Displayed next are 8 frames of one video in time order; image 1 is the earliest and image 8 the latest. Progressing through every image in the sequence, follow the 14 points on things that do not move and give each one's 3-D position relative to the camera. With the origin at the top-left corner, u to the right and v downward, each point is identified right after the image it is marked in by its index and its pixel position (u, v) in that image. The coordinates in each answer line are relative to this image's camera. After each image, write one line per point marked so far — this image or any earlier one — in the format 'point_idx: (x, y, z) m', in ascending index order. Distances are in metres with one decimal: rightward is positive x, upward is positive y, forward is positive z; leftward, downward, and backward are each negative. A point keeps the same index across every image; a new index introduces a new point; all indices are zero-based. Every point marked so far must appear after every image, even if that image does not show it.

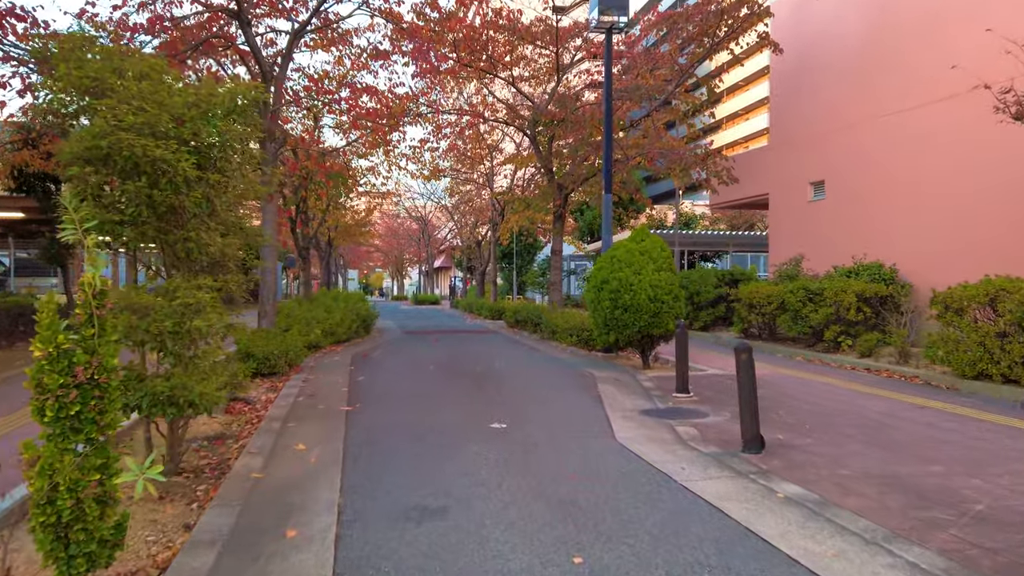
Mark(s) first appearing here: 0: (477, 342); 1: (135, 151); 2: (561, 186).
0: (-0.8, -1.2, +16.5) m
1: (-2.5, +0.9, +4.9) m
2: (+1.3, +2.5, +18.0) m
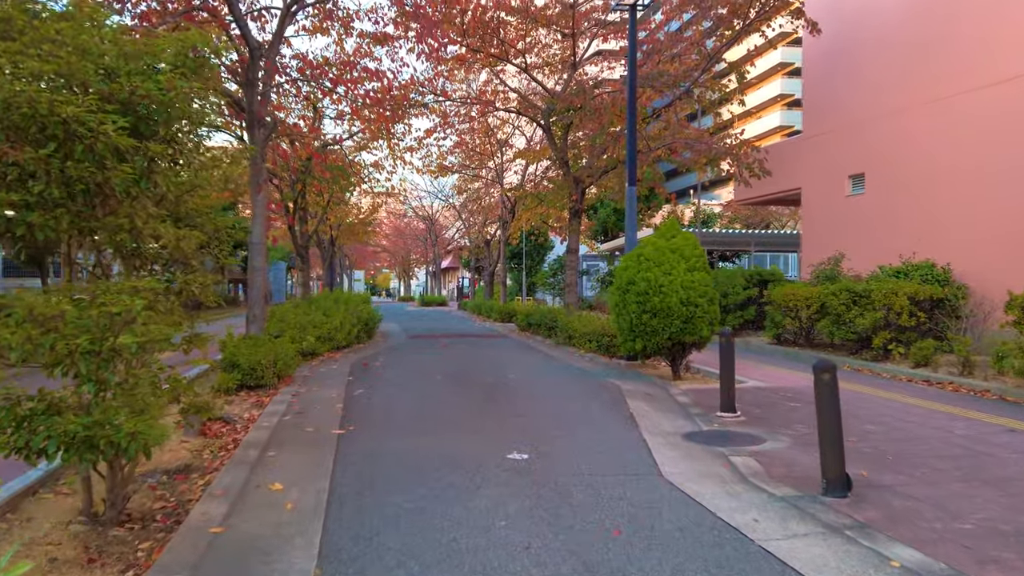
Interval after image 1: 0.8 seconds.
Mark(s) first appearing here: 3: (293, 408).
0: (-0.5, -1.2, +15.2) m
1: (-2.3, +0.9, +3.7) m
2: (+1.6, +2.4, +16.7) m
3: (-2.5, -1.4, +8.6) m
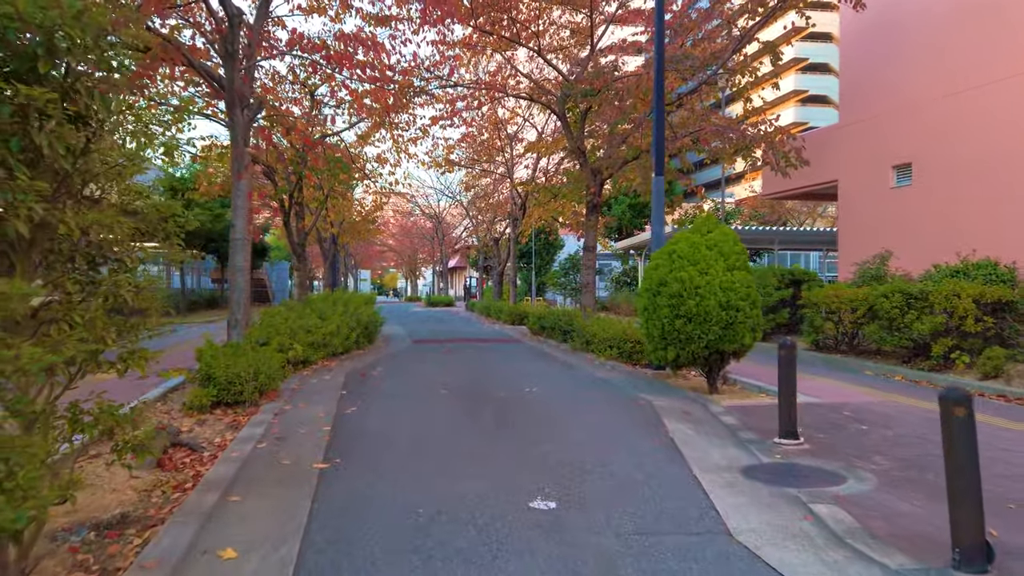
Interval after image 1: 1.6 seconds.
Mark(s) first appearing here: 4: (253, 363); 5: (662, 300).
0: (-0.2, -1.3, +13.9) m
1: (-2.2, +0.9, +2.4) m
2: (+1.8, +2.4, +15.4) m
3: (-2.3, -1.4, +7.3) m
4: (-3.1, -0.9, +8.8) m
5: (+2.0, -0.2, +9.9) m
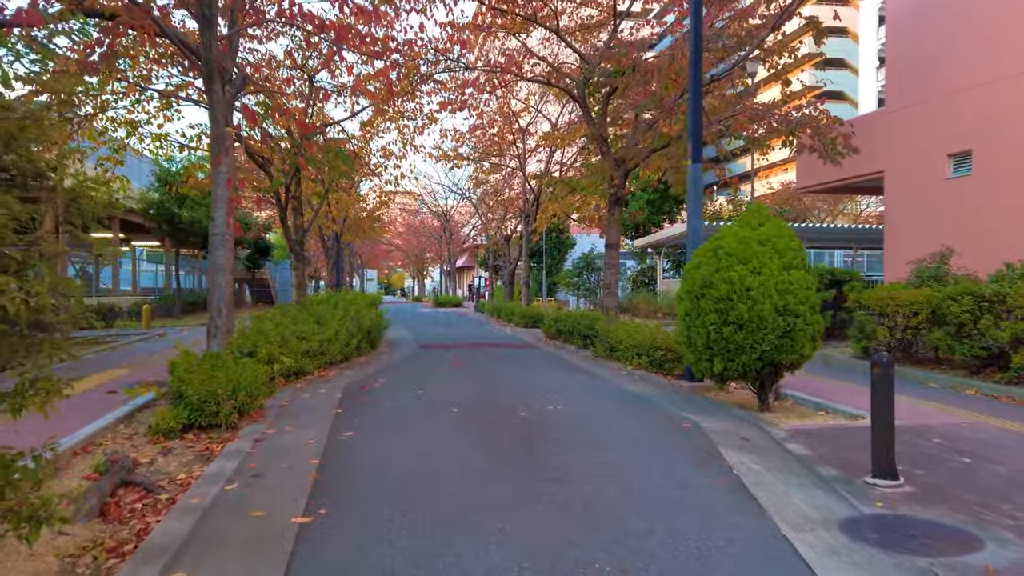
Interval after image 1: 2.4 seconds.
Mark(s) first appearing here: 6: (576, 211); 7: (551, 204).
0: (+0.1, -1.3, +12.6) m
1: (-2.0, +0.8, +1.1) m
2: (+2.1, +2.4, +14.1) m
3: (-2.1, -1.4, +6.0) m
4: (-2.8, -0.9, +7.6) m
5: (+2.2, -0.2, +8.5) m
6: (+1.7, +2.0, +19.7) m
7: (+1.0, +2.2, +19.8) m
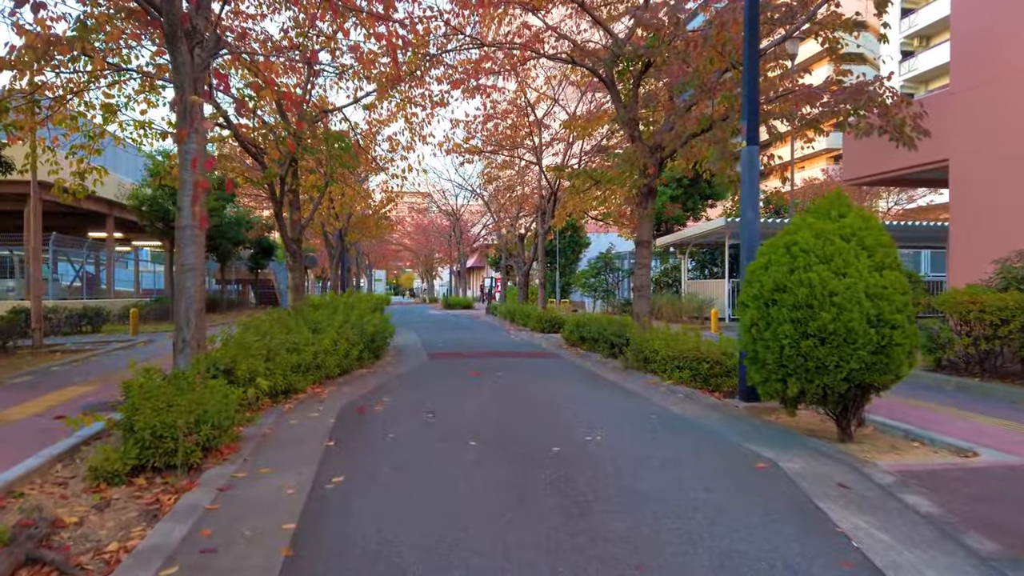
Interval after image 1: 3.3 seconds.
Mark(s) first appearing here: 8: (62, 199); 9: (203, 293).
0: (+0.4, -1.3, +11.1) m
1: (-1.8, +0.8, -0.4) m
2: (+2.5, +2.4, +12.5) m
3: (-1.9, -1.5, +4.5) m
4: (-2.6, -1.0, +6.1) m
5: (+2.5, -0.2, +7.0) m
6: (+2.1, +2.0, +18.2) m
7: (+1.4, +2.2, +18.2) m
8: (-7.4, +1.5, +12.3) m
9: (-3.0, 0.0, +7.2) m
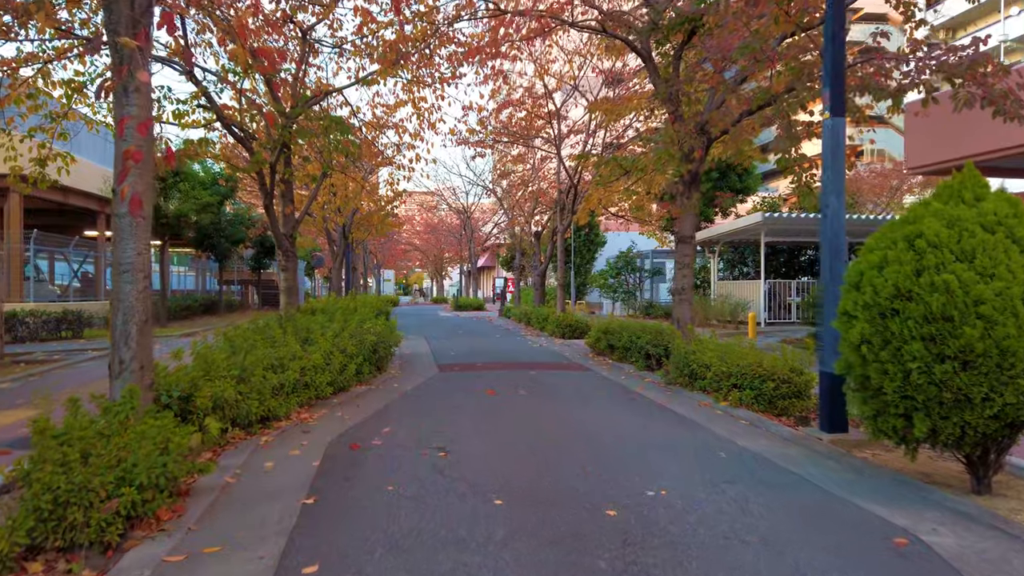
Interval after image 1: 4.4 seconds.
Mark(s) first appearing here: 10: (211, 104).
0: (+0.7, -1.4, +9.5) m
1: (-1.7, +0.7, -2.0) m
2: (+2.8, +2.3, +10.8) m
3: (-1.6, -1.5, +2.9) m
4: (-2.3, -1.0, +4.5) m
5: (+2.8, -0.3, +5.3) m
6: (+2.5, +1.9, +16.5) m
7: (+1.8, +2.2, +16.5) m
8: (-7.1, +1.4, +10.7) m
9: (-2.7, -0.1, +5.6) m
10: (-4.8, +2.9, +11.8) m
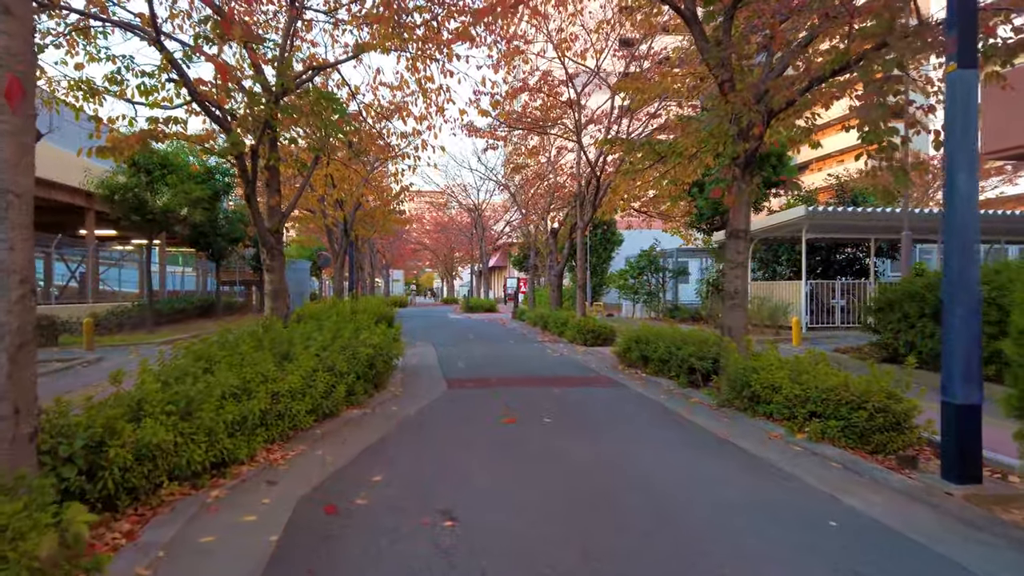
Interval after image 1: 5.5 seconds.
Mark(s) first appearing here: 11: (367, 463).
0: (+0.9, -1.4, +7.8) m
1: (-1.6, +0.7, -3.7) m
2: (+3.0, +2.3, +9.1) m
3: (-1.5, -1.6, +1.2) m
4: (-2.1, -1.0, +2.8) m
5: (+3.0, -0.3, +3.6) m
6: (+2.8, +1.9, +14.7) m
7: (+2.2, +2.1, +14.8) m
8: (-6.8, +1.4, +9.1) m
9: (-2.5, -0.1, +3.9) m
10: (-4.5, +2.9, +10.1) m
11: (-1.2, -1.4, +6.2) m
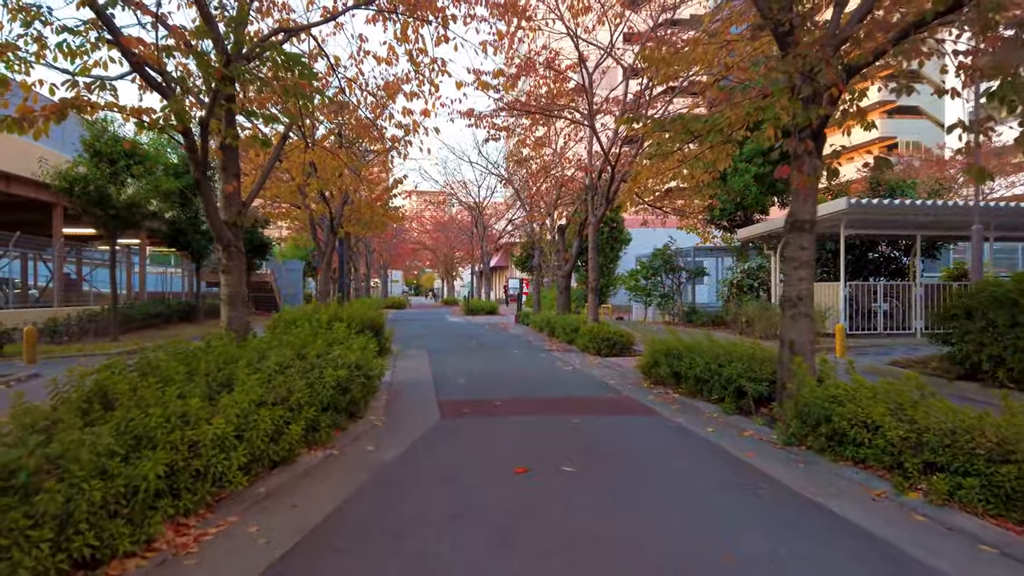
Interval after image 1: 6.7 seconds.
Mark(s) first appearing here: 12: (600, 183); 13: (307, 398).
0: (+1.0, -1.5, +5.9) m
1: (-1.5, +0.6, -5.6) m
2: (+3.1, +2.2, +7.2) m
3: (-1.4, -1.6, -0.6) m
4: (-2.1, -1.1, +0.9) m
5: (+3.0, -0.4, +1.7) m
6: (+2.9, +1.9, +12.9) m
7: (+2.3, +2.1, +13.0) m
8: (-6.8, +1.3, +7.2) m
9: (-2.5, -0.2, +2.1) m
10: (-4.4, +2.8, +8.3) m
11: (-1.1, -1.5, +4.3) m
12: (+2.1, +2.6, +18.7) m
13: (-1.8, -0.9, +6.3) m
